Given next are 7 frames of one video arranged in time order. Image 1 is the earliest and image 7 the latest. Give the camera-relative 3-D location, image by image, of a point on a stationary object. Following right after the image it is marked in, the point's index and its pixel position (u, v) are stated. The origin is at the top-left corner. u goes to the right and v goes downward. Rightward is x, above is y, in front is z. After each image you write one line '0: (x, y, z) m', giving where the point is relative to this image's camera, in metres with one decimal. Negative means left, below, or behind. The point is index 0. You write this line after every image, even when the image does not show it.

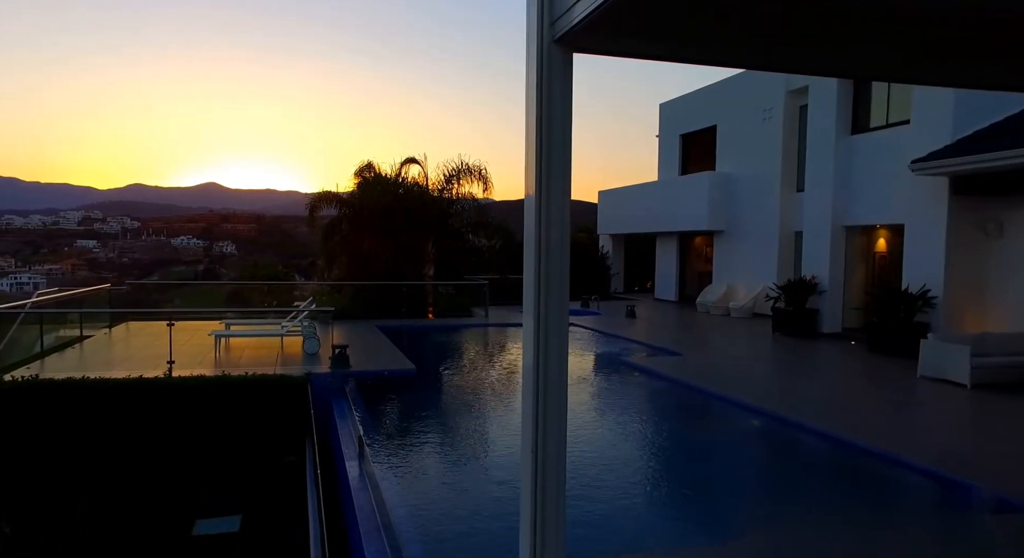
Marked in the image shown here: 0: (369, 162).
0: (-3.2, +2.8, +14.7) m
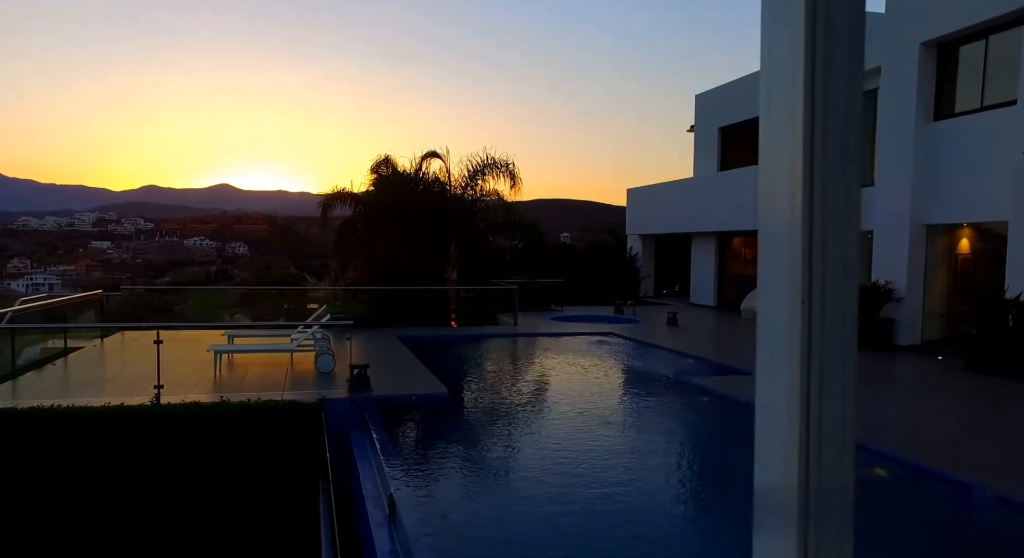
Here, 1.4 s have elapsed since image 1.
0: (-2.6, +2.7, +13.7) m
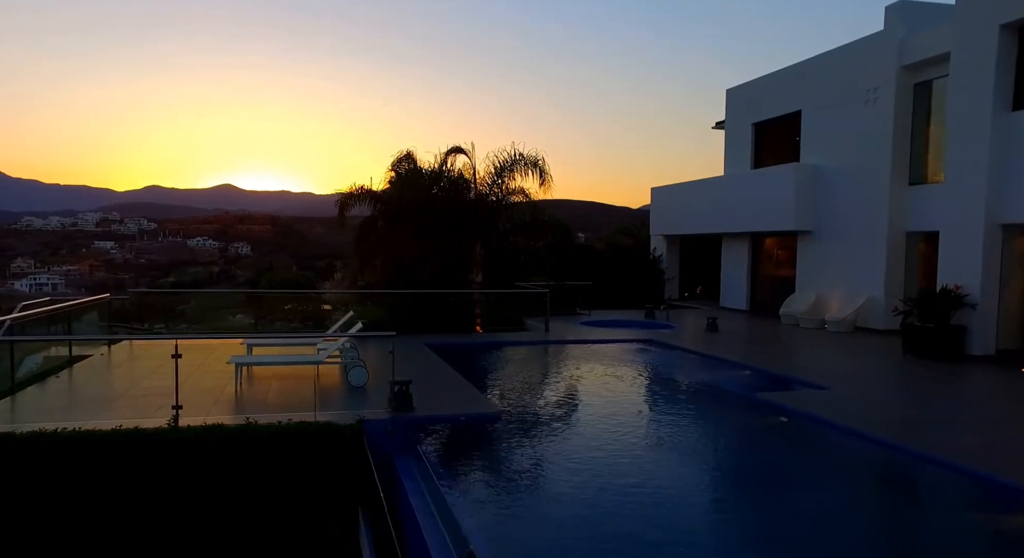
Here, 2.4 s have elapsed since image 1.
0: (-2.1, +2.6, +13.0) m
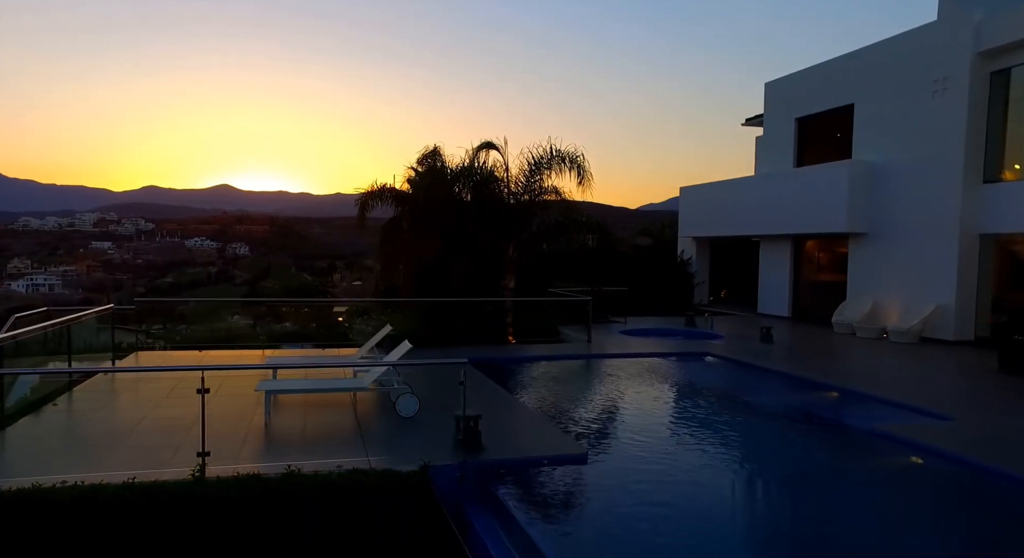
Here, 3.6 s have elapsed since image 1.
0: (-1.4, +2.5, +12.1) m
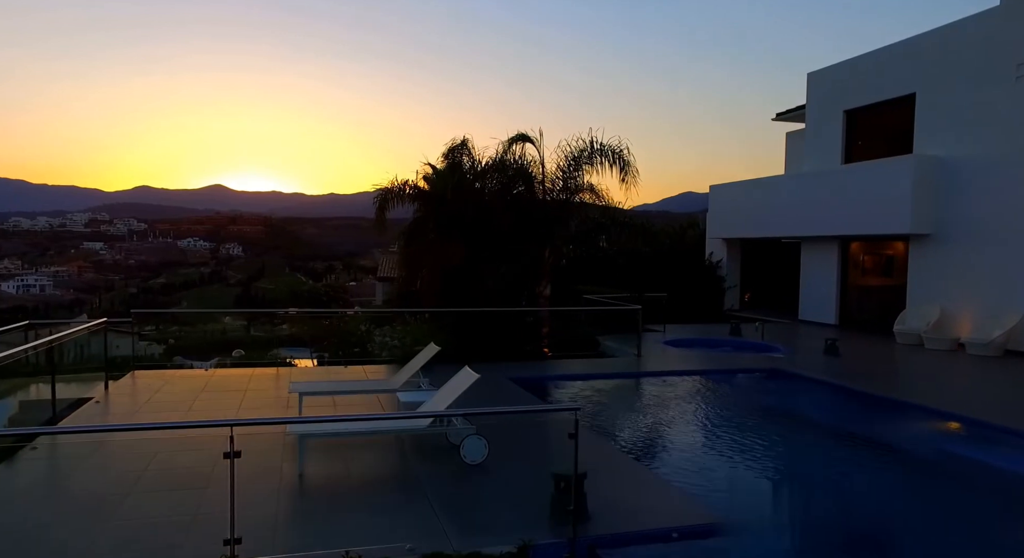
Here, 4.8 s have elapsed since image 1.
0: (-0.9, +2.4, +11.0) m
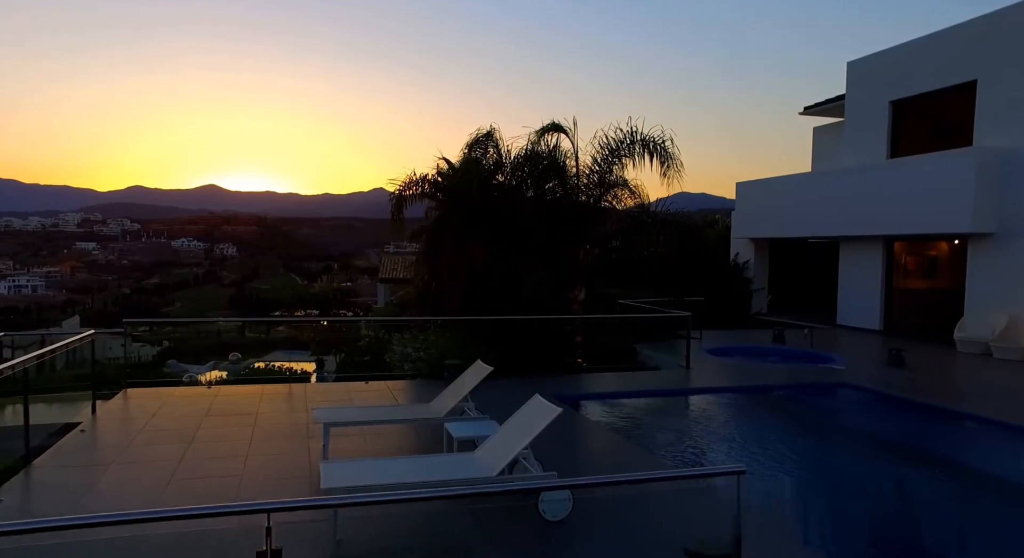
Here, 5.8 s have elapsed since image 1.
0: (-0.4, +2.4, +10.1) m
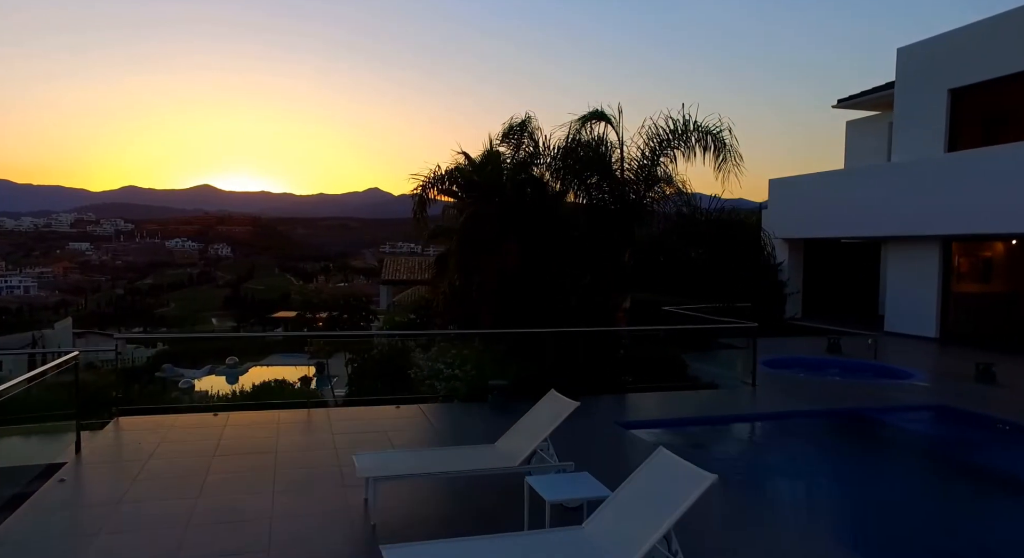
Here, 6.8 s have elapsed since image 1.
0: (+0.1, +2.3, +9.2) m
